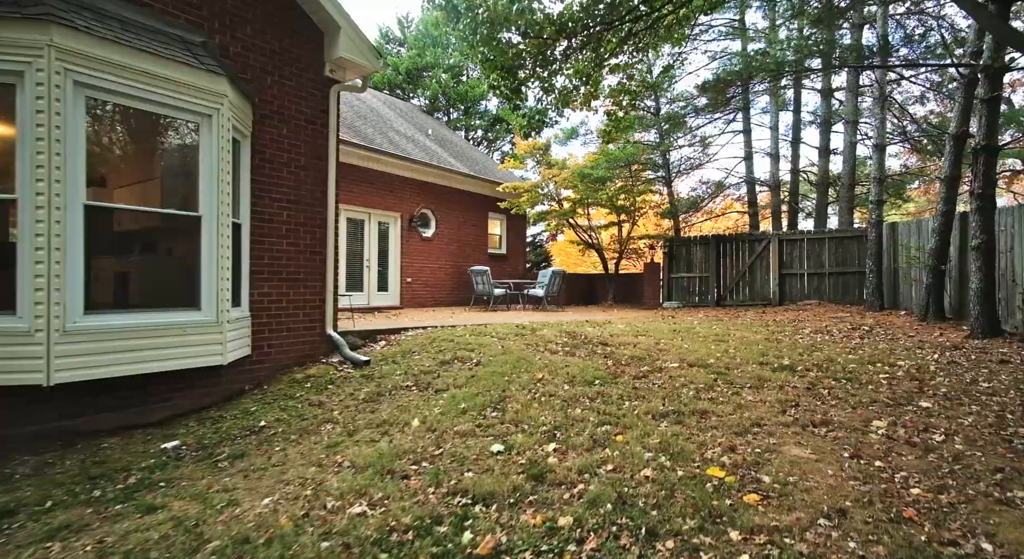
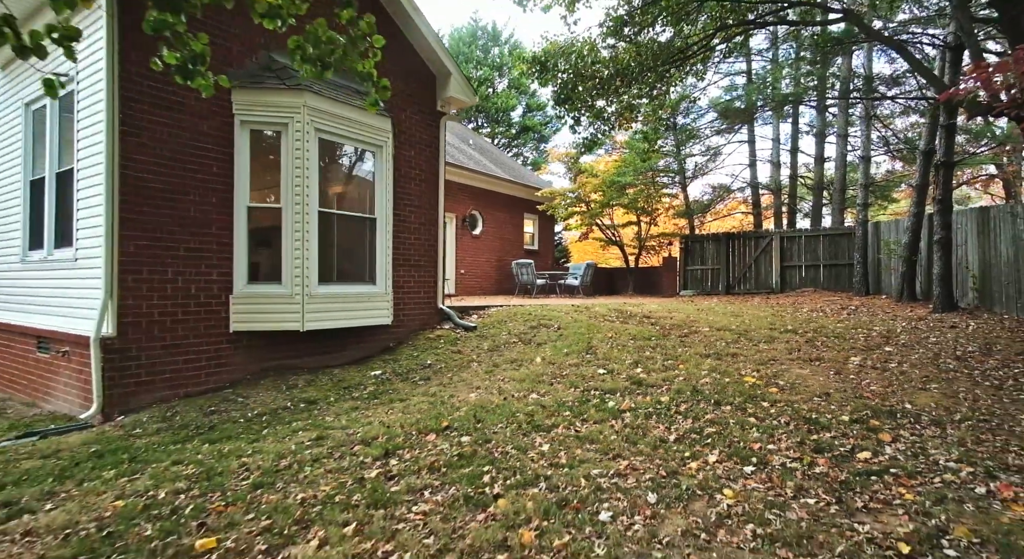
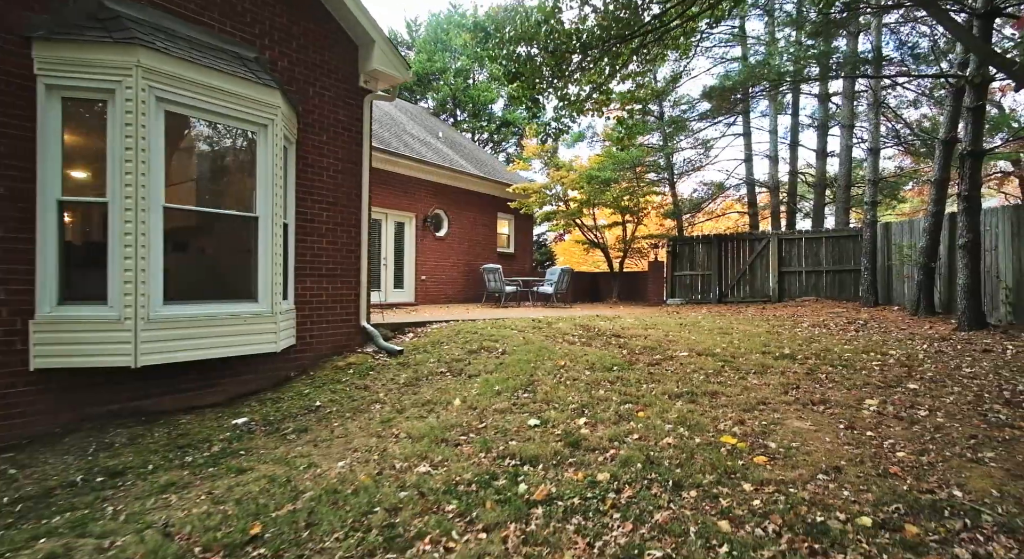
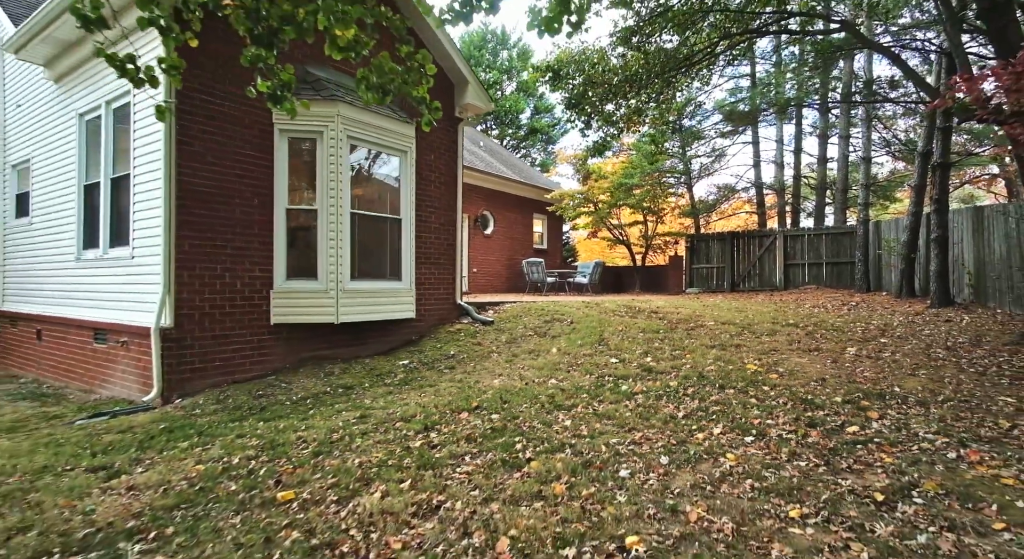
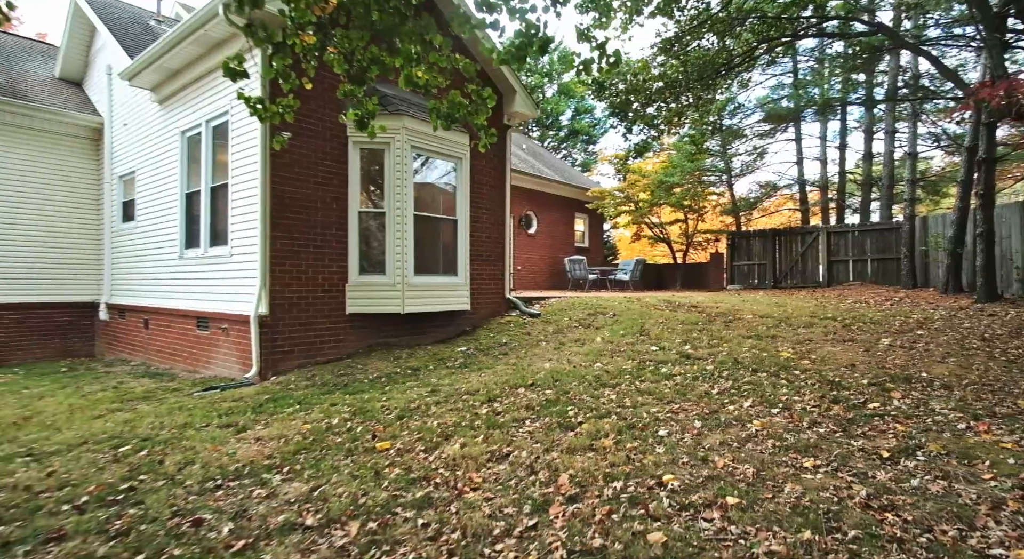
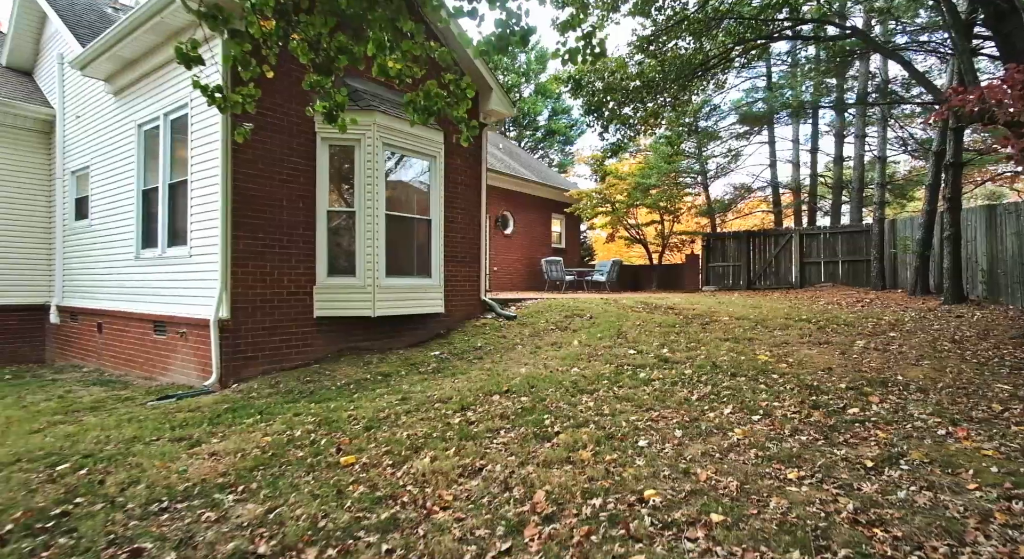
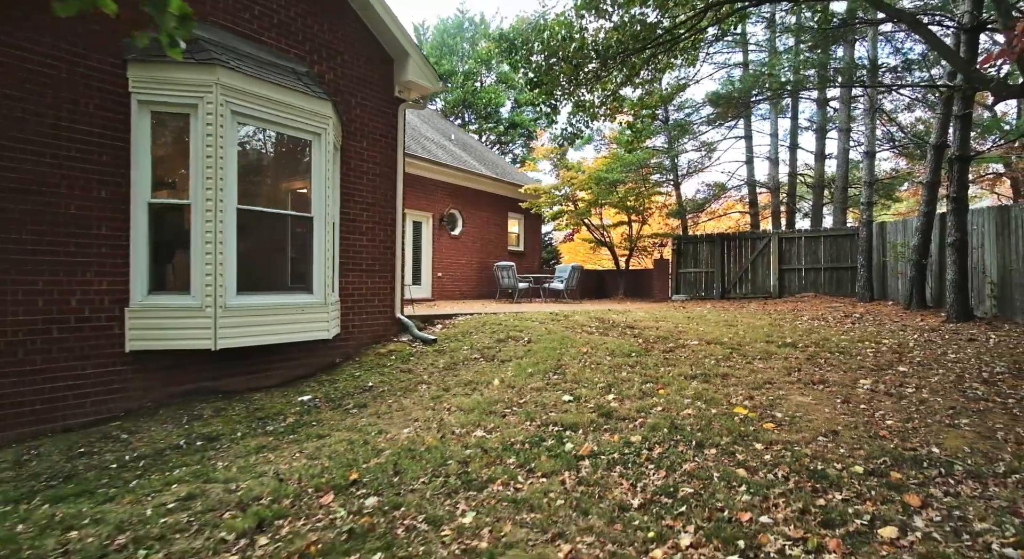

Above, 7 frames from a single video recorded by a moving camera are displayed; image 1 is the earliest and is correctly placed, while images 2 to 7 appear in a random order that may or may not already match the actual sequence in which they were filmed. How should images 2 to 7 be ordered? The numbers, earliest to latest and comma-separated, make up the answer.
3, 7, 2, 4, 6, 5
